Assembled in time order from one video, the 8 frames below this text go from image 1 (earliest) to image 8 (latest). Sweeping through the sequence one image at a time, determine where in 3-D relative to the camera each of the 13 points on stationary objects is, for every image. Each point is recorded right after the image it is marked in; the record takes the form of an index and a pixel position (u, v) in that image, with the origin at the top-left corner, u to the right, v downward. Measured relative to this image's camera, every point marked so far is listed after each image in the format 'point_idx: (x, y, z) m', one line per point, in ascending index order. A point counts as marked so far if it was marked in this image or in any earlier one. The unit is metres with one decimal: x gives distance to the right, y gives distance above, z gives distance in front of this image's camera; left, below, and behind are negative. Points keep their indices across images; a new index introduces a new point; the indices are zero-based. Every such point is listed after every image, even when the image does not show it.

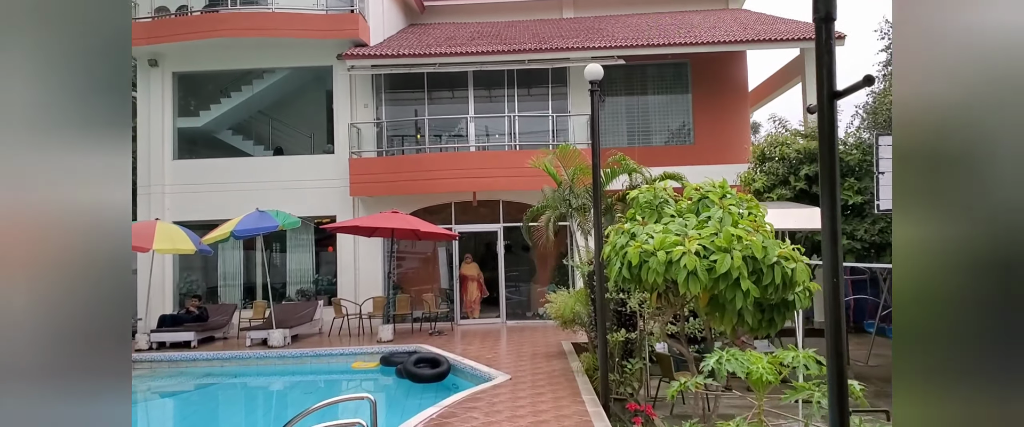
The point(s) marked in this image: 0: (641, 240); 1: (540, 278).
0: (+0.8, -0.1, +4.3) m
1: (+0.5, -1.2, +14.2) m
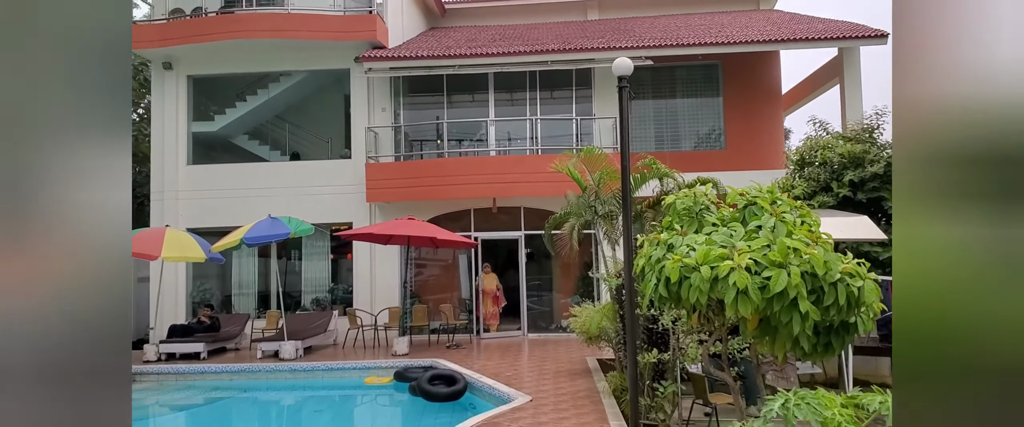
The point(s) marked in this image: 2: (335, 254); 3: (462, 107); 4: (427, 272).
0: (+0.9, -0.2, +3.7) m
1: (+0.9, -1.4, +13.6) m
2: (-3.3, -0.8, +13.9) m
3: (-0.9, +2.0, +13.9) m
4: (-1.5, -1.1, +13.7) m
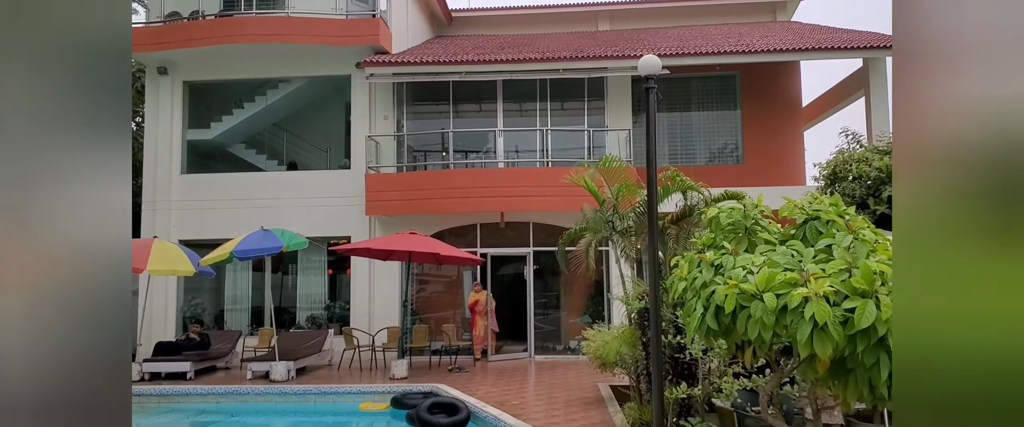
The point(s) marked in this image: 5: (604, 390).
0: (+0.9, -0.3, +3.1) m
1: (+1.0, -1.6, +12.9) m
2: (-3.2, -1.0, +13.2) m
3: (-0.8, +1.7, +13.2) m
4: (-1.4, -1.4, +13.0) m
5: (+1.1, -2.1, +8.9) m
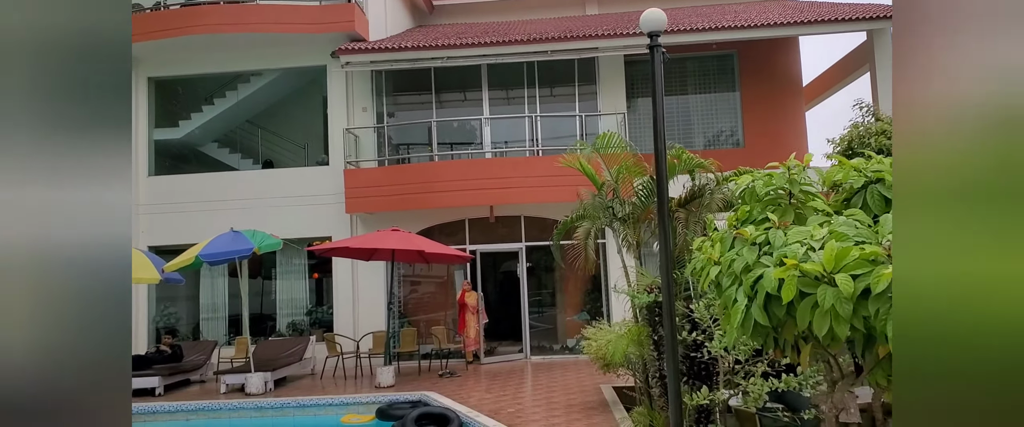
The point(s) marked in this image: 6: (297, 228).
0: (+0.9, -0.1, +2.4) m
1: (+0.9, -1.5, +12.2) m
2: (-3.4, -1.0, +12.4) m
3: (-1.0, +1.8, +12.5) m
4: (-1.5, -1.3, +12.3) m
5: (+1.1, -2.0, +8.2) m
6: (-3.6, -0.2, +12.3) m
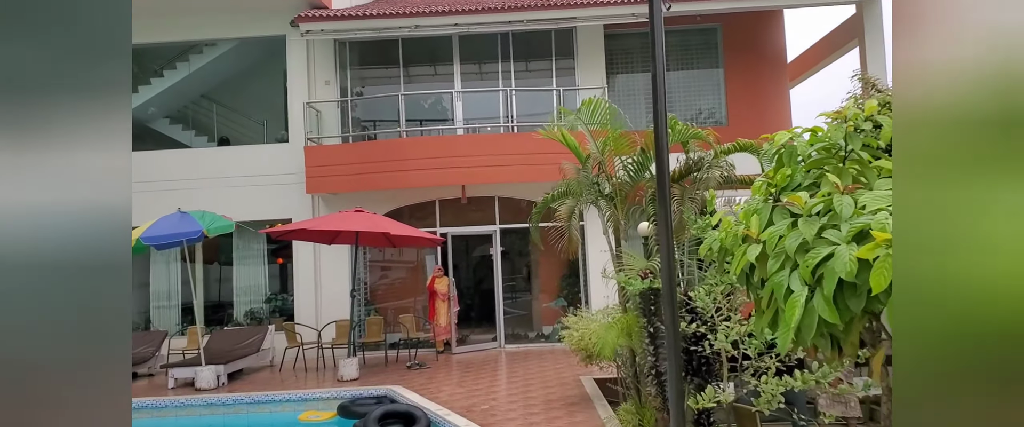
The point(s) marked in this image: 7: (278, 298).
0: (+0.8, 0.0, +1.7) m
1: (+0.5, -1.2, +11.6) m
2: (-3.8, -0.7, +11.7) m
3: (-1.4, +2.1, +11.8) m
4: (-1.9, -1.0, +11.6) m
5: (+0.8, -1.8, +7.6) m
6: (-4.0, +0.1, +11.5) m
7: (-3.7, -1.3, +11.6) m
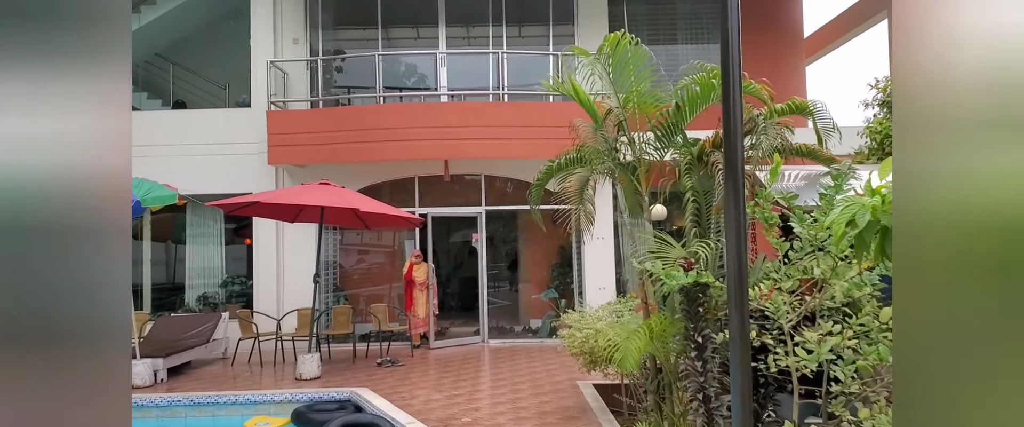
0: (+0.9, +0.1, +0.6) m
1: (+0.3, -0.9, +10.4) m
2: (-4.0, -0.3, +10.4) m
3: (-1.6, +2.4, +10.5) m
4: (-2.1, -0.7, +10.4) m
5: (+0.7, -1.6, +6.5) m
6: (-4.2, +0.4, +10.2) m
7: (-3.9, -0.9, +10.3) m
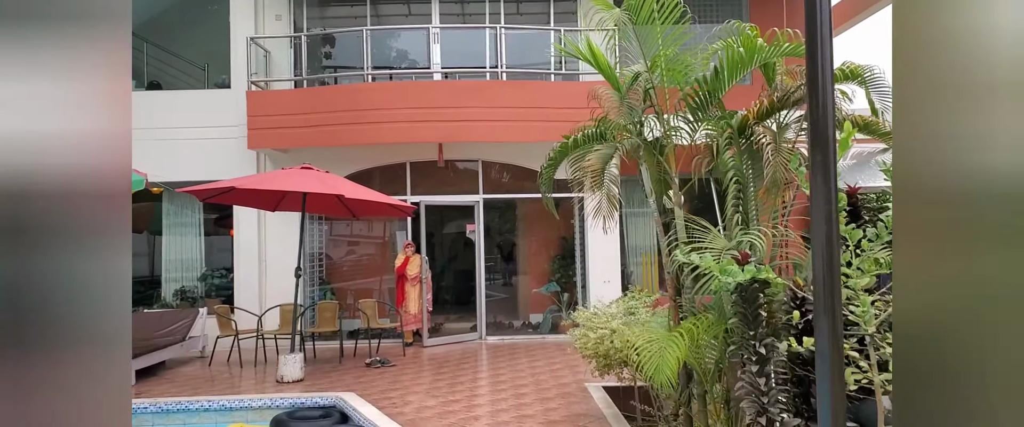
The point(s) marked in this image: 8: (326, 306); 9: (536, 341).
0: (+1.0, +0.1, 0.0) m
1: (+0.3, -0.8, +9.8) m
2: (-4.0, -0.2, +9.7) m
3: (-1.6, +2.6, +9.8) m
4: (-2.1, -0.5, +9.7) m
5: (+0.7, -1.5, +5.9) m
6: (-4.2, +0.6, +9.5) m
7: (-3.9, -0.8, +9.7) m
8: (-2.1, -1.0, +8.2) m
9: (+0.3, -1.6, +9.5) m
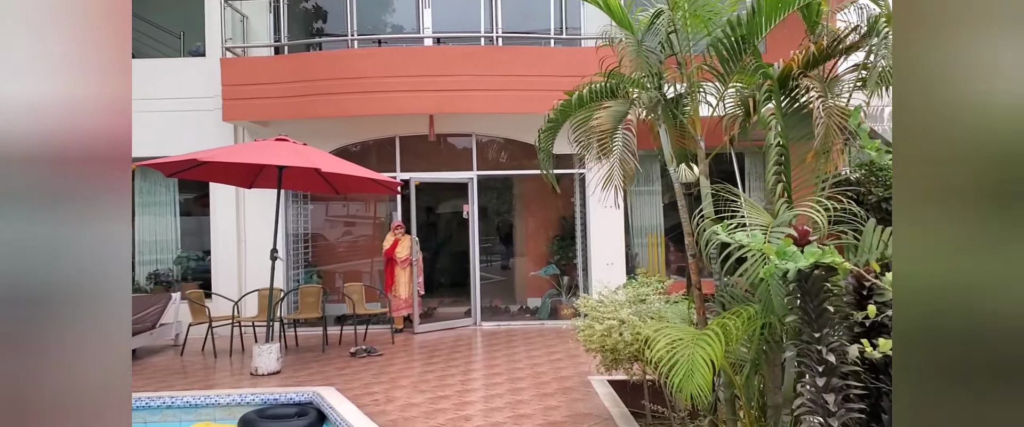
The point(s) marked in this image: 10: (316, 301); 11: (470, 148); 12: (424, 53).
0: (+1.0, +0.1, -0.6) m
1: (+0.2, -0.5, +9.2) m
2: (-4.0, +0.1, +9.1) m
3: (-1.6, +2.9, +9.1) m
4: (-2.2, -0.2, +9.1) m
5: (+0.7, -1.3, +5.3) m
6: (-4.2, +0.8, +8.9) m
7: (-3.9, -0.5, +9.0) m
8: (-2.1, -0.8, +7.6) m
9: (+0.3, -1.4, +8.9) m
10: (-2.0, -0.9, +7.7) m
11: (-0.5, +0.8, +9.0) m
12: (-0.9, +1.7, +7.8) m
